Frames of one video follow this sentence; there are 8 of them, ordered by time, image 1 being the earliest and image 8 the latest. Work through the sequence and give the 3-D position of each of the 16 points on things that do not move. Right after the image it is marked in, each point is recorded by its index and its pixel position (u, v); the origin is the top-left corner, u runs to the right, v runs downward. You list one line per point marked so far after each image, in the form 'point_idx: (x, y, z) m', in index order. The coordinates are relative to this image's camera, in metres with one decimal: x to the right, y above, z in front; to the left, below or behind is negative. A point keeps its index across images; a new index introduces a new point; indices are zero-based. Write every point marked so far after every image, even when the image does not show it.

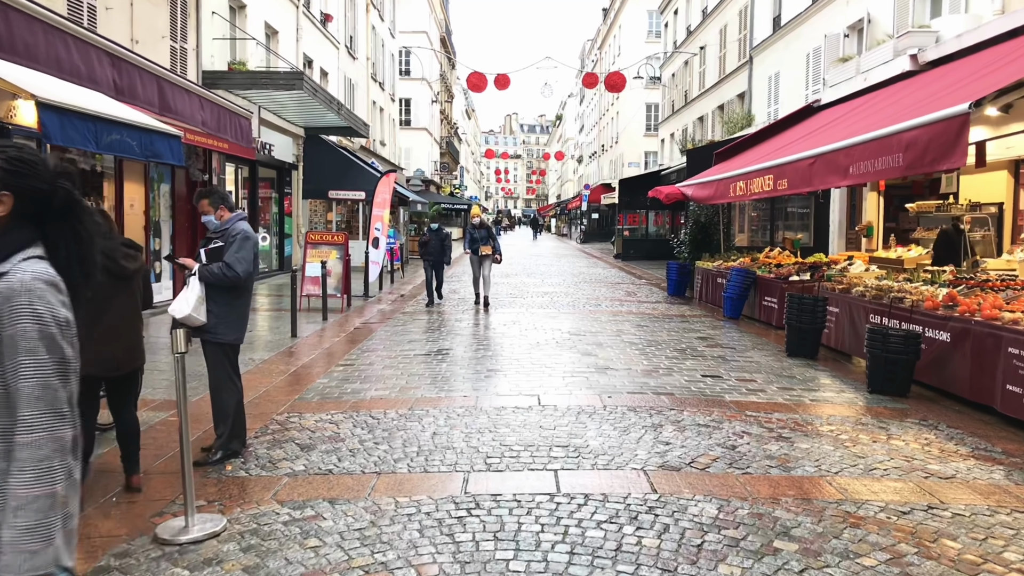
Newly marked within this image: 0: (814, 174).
0: (+3.0, +1.1, +7.8) m
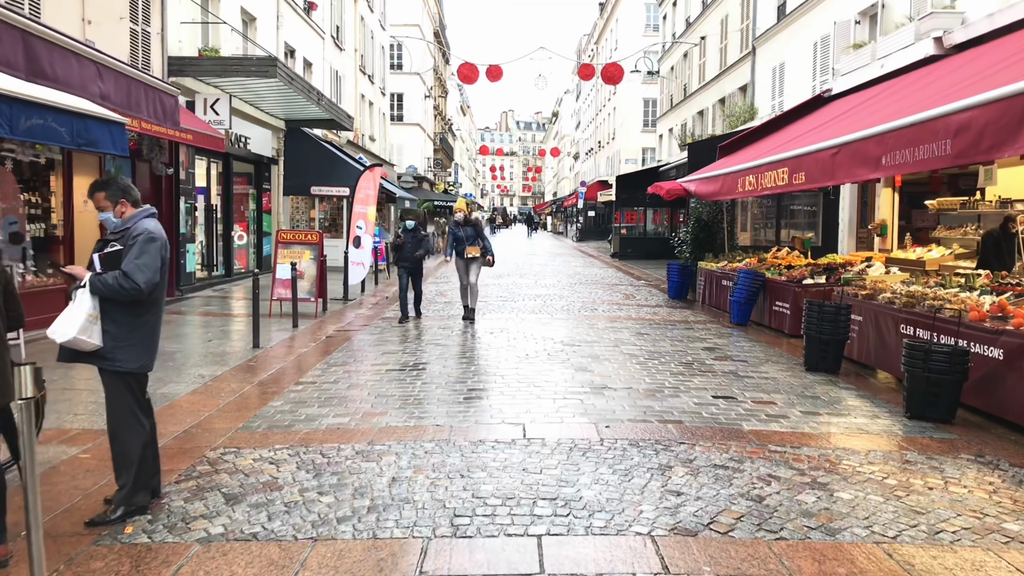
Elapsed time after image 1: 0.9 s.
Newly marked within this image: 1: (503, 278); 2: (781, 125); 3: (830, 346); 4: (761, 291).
0: (+2.9, +1.1, +7.0) m
1: (-0.2, +0.2, +17.2) m
2: (+4.4, +2.7, +13.0) m
3: (+2.9, -0.5, +7.2) m
4: (+3.3, 0.0, +10.5) m
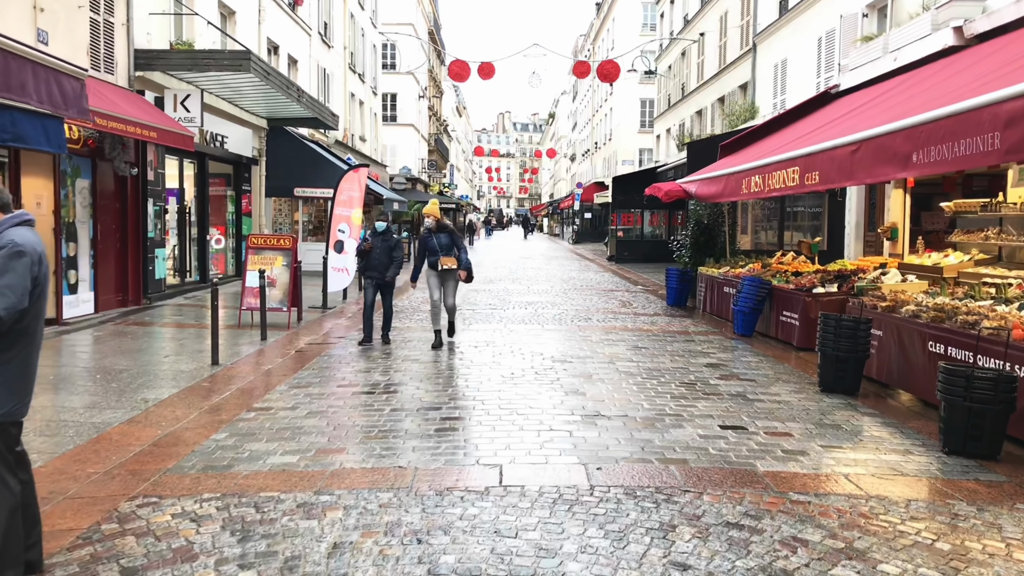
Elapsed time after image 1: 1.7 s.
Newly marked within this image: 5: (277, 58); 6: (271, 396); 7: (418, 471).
0: (+2.7, +1.0, +6.2) m
1: (-0.4, +0.1, +16.4) m
2: (+4.3, +2.6, +12.3) m
3: (+2.8, -0.6, +6.5) m
4: (+3.1, -0.2, +9.7) m
5: (-5.6, +5.5, +18.9) m
6: (-1.9, -0.9, +6.3) m
7: (-0.5, -1.0, +4.3) m
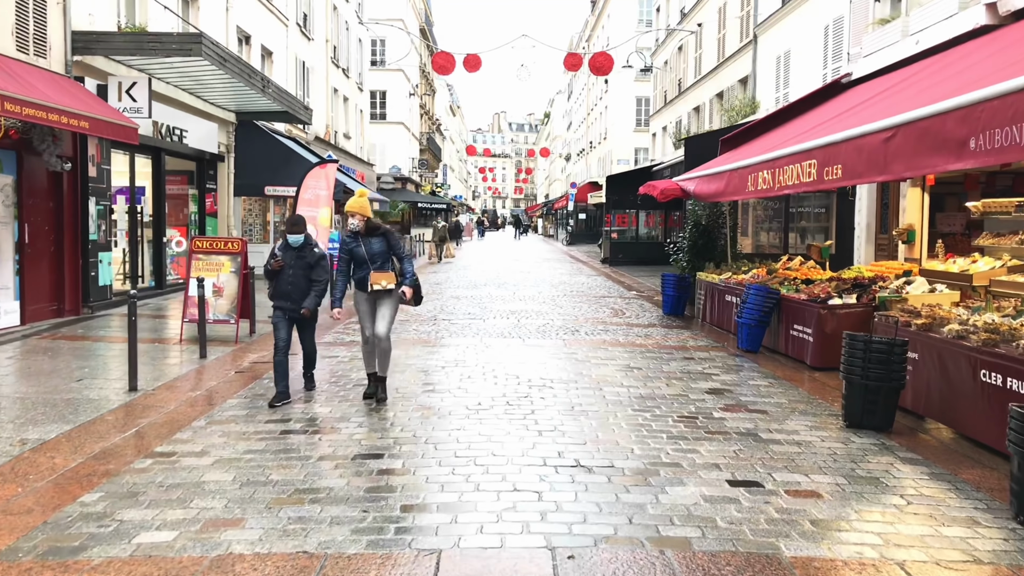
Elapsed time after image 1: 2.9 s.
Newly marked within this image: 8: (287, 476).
0: (+2.5, +0.9, +5.2) m
1: (-0.7, 0.0, +15.3) m
2: (+4.0, +2.4, +11.2) m
3: (+2.5, -0.7, +5.4) m
4: (+2.9, -0.3, +8.7) m
5: (-5.9, +5.4, +17.7) m
6: (-2.2, -1.0, +5.2) m
7: (-0.7, -1.1, +3.2) m
8: (-1.2, -1.0, +4.3) m
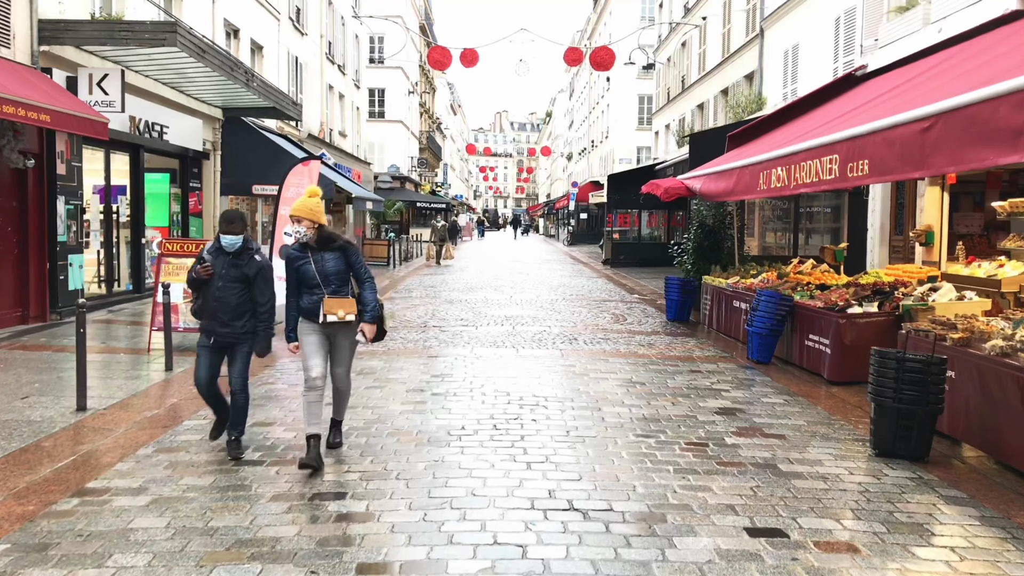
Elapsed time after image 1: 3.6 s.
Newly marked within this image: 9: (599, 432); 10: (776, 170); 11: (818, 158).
0: (+2.4, +0.8, +4.5) m
1: (-0.7, -0.1, +14.7) m
2: (+3.9, +2.4, +10.6) m
3: (+2.4, -0.8, +4.8) m
4: (+2.8, -0.3, +8.0) m
5: (-6.0, +5.3, +17.1) m
6: (-2.3, -1.0, +4.6) m
7: (-0.8, -1.2, +2.6) m
8: (-1.3, -1.1, +3.6) m
9: (+0.6, -0.9, +5.1) m
10: (+2.4, +1.1, +7.2) m
11: (+2.4, +1.0, +6.2) m
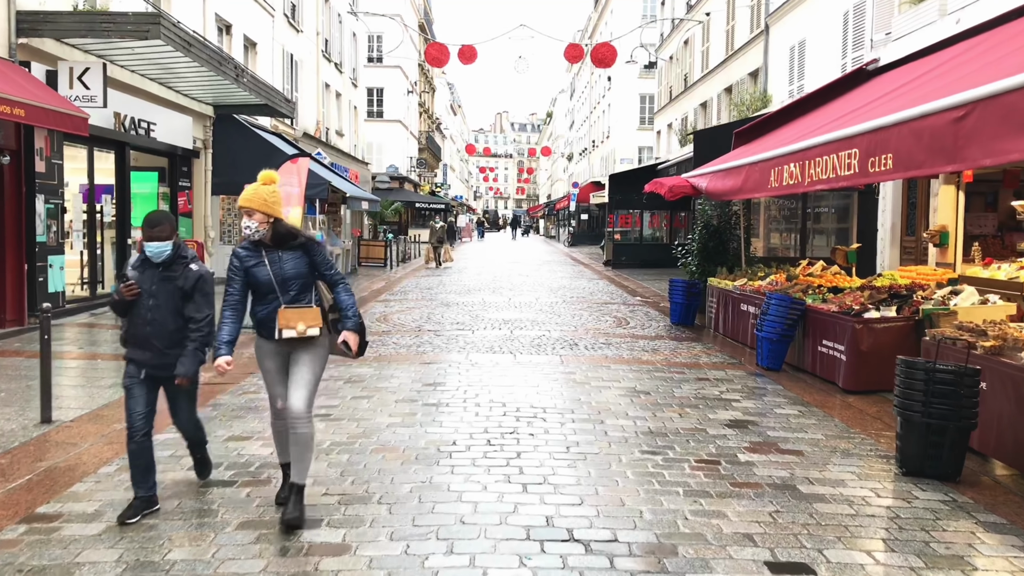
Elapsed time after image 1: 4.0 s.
0: (+2.4, +0.8, +4.1) m
1: (-0.8, -0.1, +14.3) m
2: (+3.9, +2.3, +10.2) m
3: (+2.4, -0.8, +4.4) m
4: (+2.8, -0.4, +7.6) m
5: (-6.0, +5.3, +16.8) m
6: (-2.3, -1.1, +4.2) m
7: (-0.9, -1.2, +2.2) m
8: (-1.3, -1.1, +3.3) m
9: (+0.5, -1.0, +4.7) m
10: (+2.4, +1.1, +6.8) m
11: (+2.4, +1.0, +5.8) m
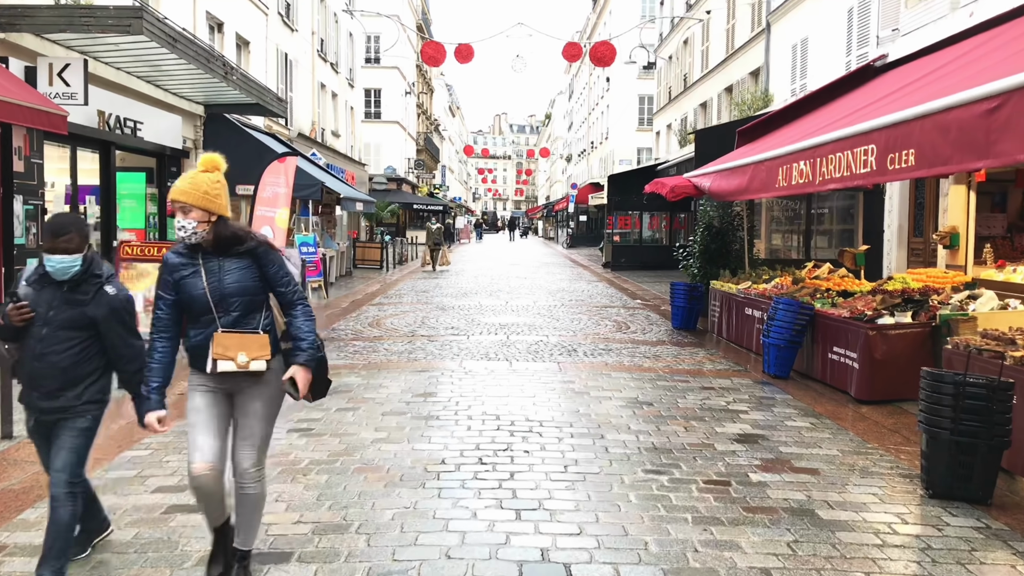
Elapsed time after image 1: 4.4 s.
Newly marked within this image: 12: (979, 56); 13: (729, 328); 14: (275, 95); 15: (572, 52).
0: (+2.3, +0.8, +3.8) m
1: (-0.8, -0.2, +14.0) m
2: (+3.8, +2.3, +9.8) m
3: (+2.4, -0.9, +4.0) m
4: (+2.7, -0.4, +7.3) m
5: (-6.0, +5.2, +16.4) m
6: (-2.3, -1.1, +3.8) m
7: (-0.9, -1.2, +1.8) m
8: (-1.4, -1.1, +2.9) m
9: (+0.5, -1.0, +4.4) m
10: (+2.3, +1.0, +6.5) m
11: (+2.4, +1.0, +5.5) m
12: (+3.7, +1.8, +6.2) m
13: (+2.6, -0.5, +9.6) m
14: (-4.3, +3.5, +14.1) m
15: (+1.4, +5.3, +17.7) m
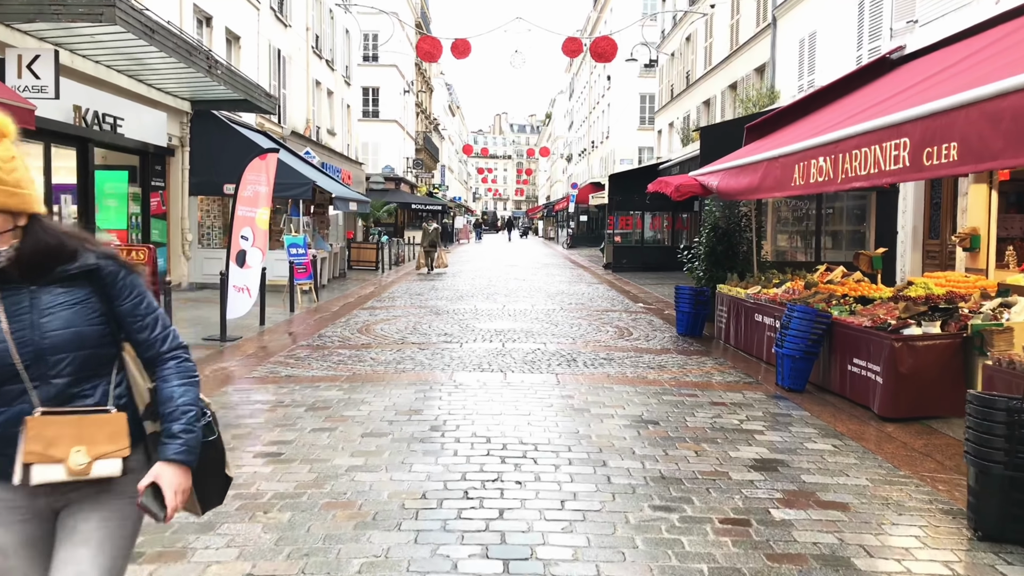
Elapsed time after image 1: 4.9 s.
0: (+2.3, +0.7, +3.3) m
1: (-0.8, -0.2, +13.5) m
2: (+3.8, +2.3, +9.3) m
3: (+2.3, -0.9, +3.5) m
4: (+2.7, -0.4, +6.8) m
5: (-6.1, +5.2, +15.9) m
6: (-2.4, -1.1, +3.3) m
7: (-1.0, -1.3, +1.3) m
8: (-1.4, -1.2, +2.4) m
9: (+0.4, -1.1, +3.9) m
10: (+2.3, +1.0, +6.0) m
11: (+2.3, +0.9, +5.0) m
12: (+3.6, +1.8, +5.7) m
13: (+2.6, -0.5, +9.1) m
14: (-4.3, +3.4, +13.6) m
15: (+1.3, +5.3, +17.2) m
